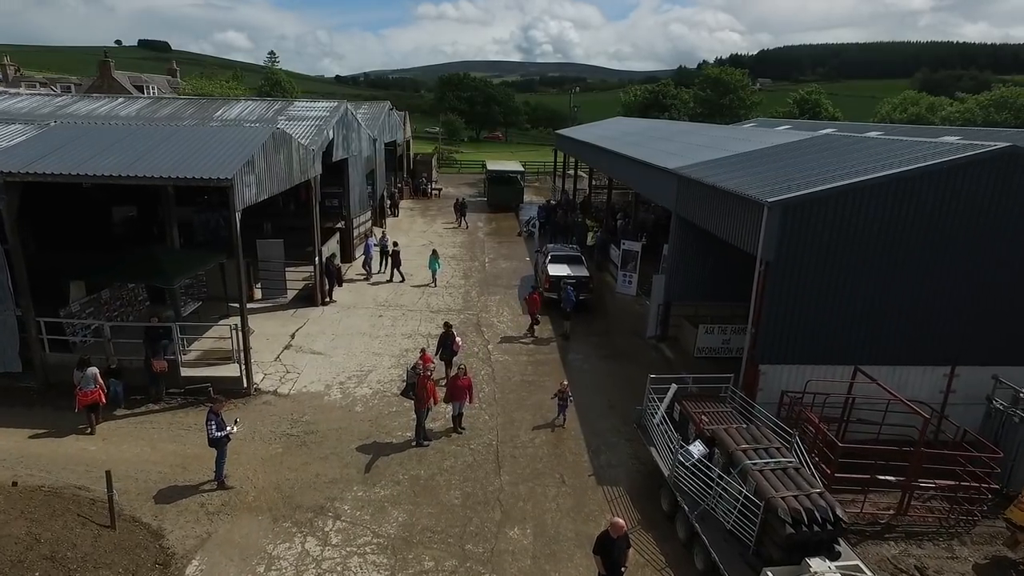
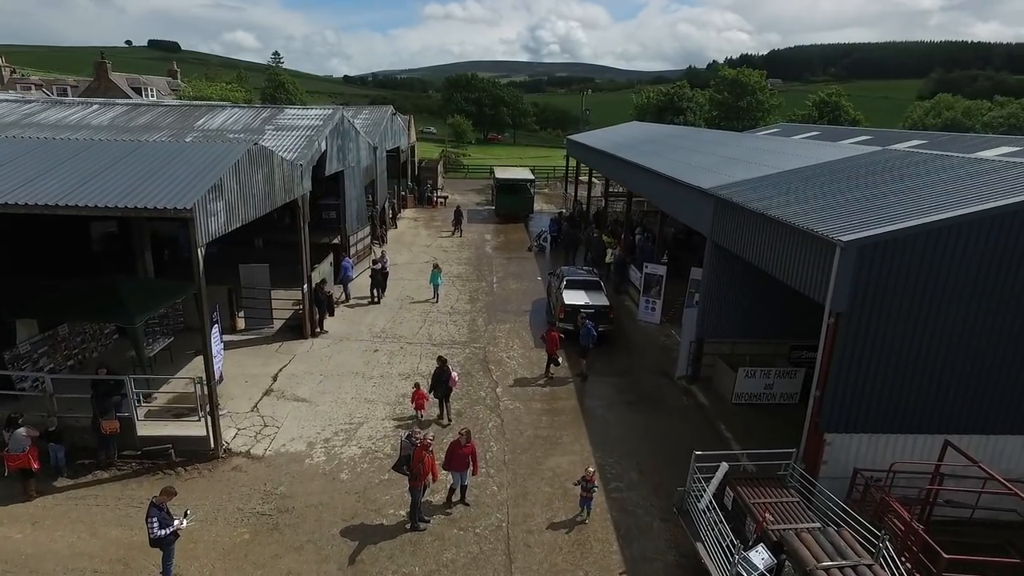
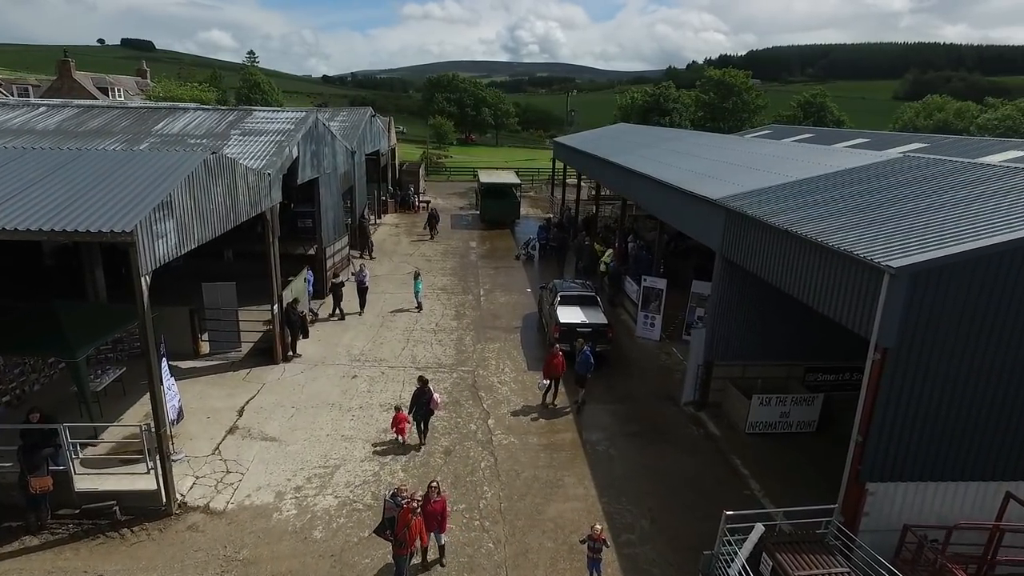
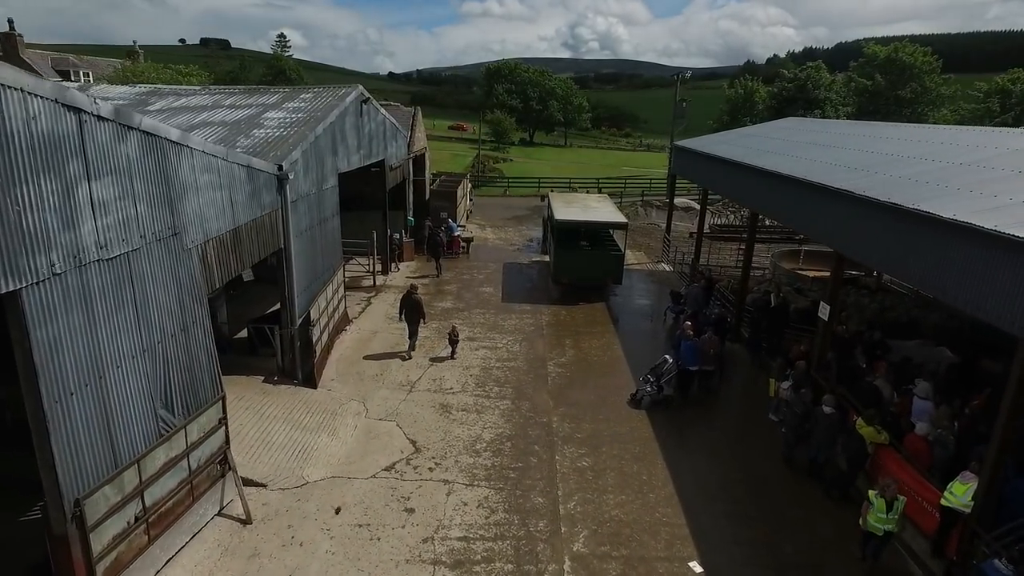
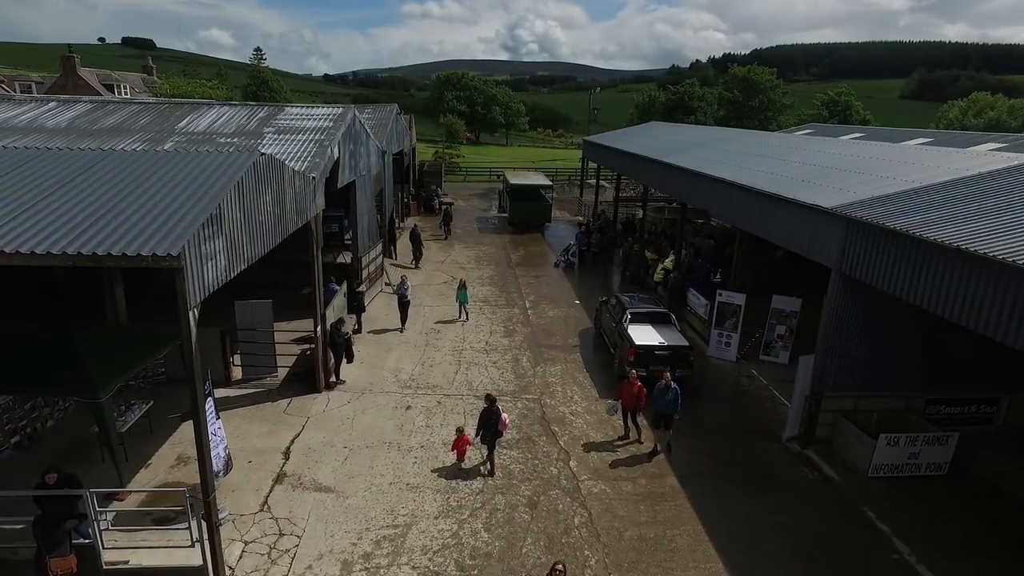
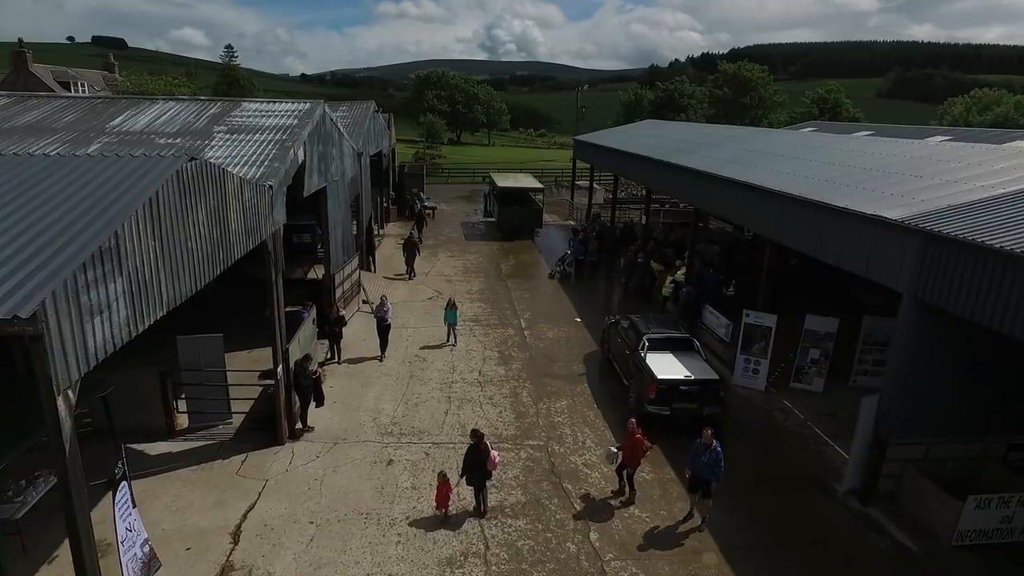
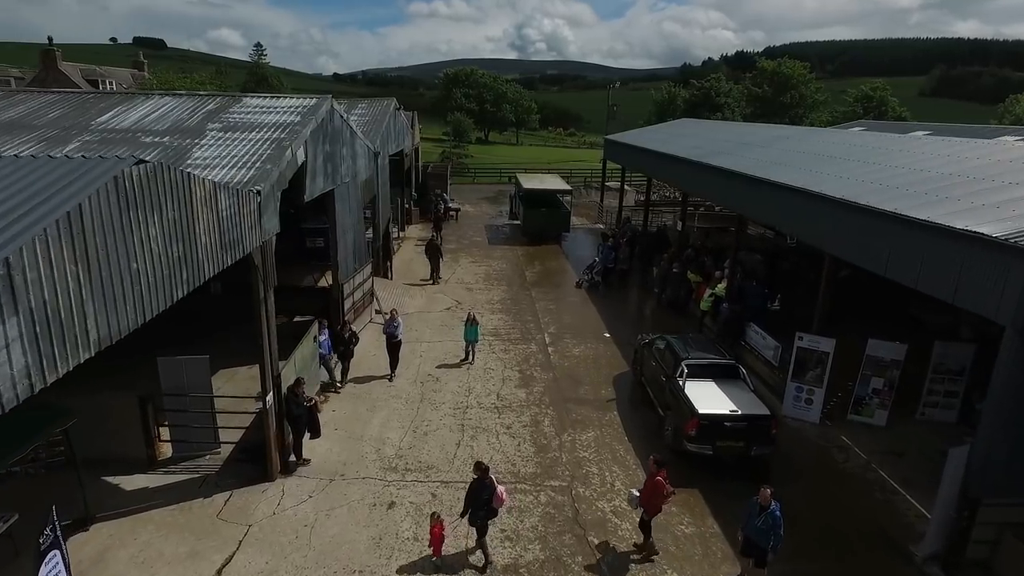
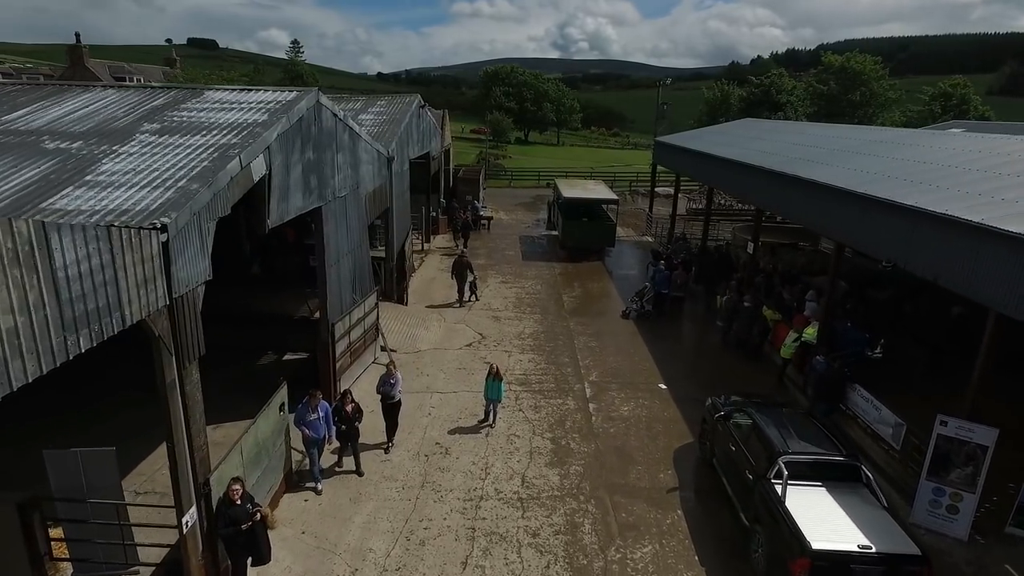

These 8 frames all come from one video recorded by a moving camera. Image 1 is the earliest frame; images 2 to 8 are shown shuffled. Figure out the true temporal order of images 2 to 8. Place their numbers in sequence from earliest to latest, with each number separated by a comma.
2, 3, 5, 6, 7, 8, 4
